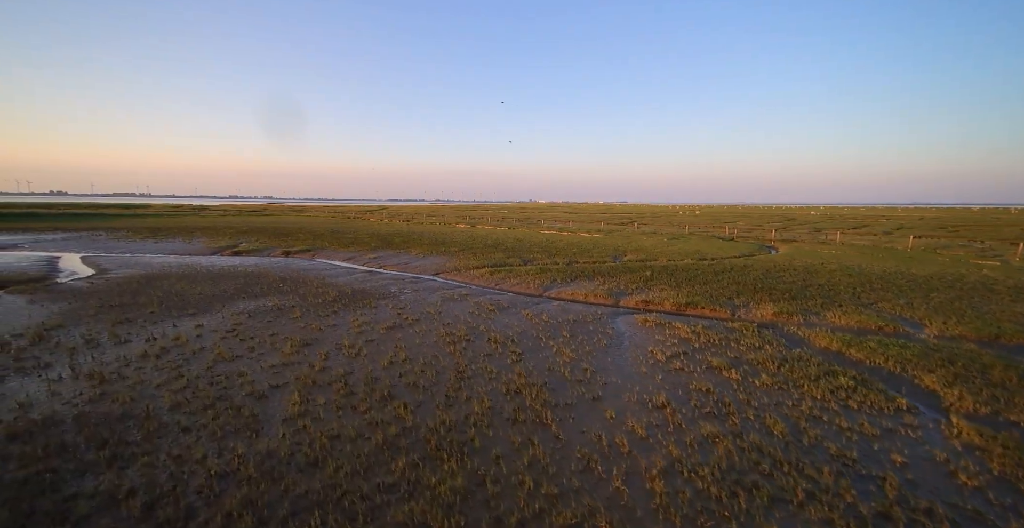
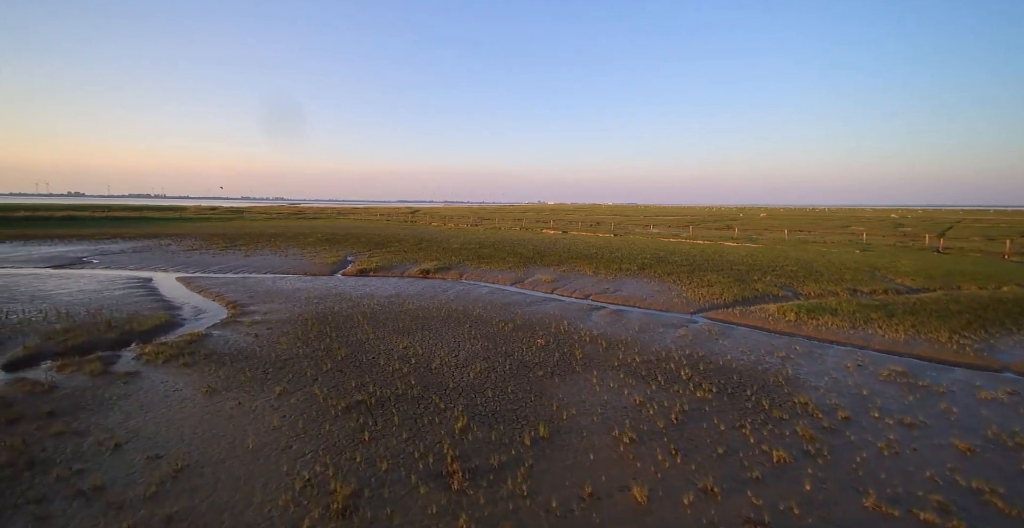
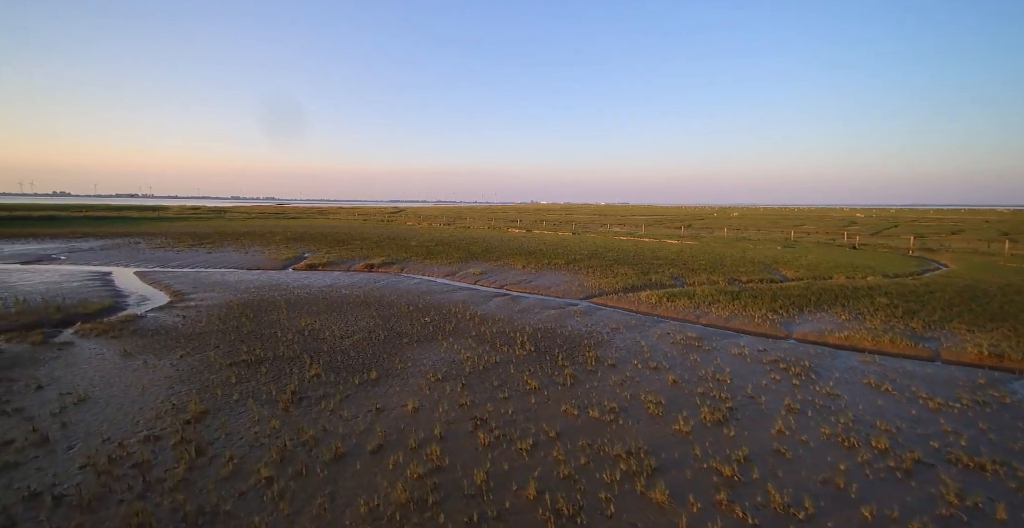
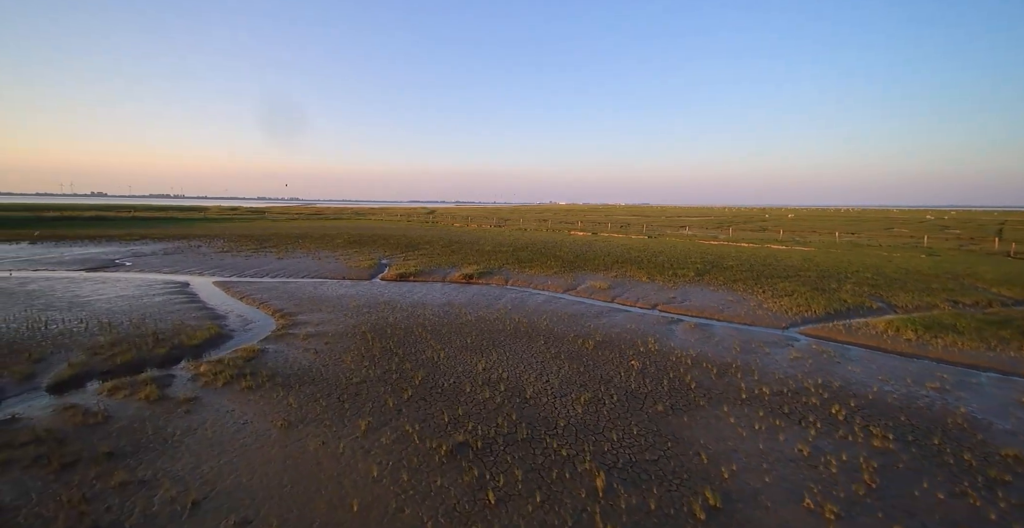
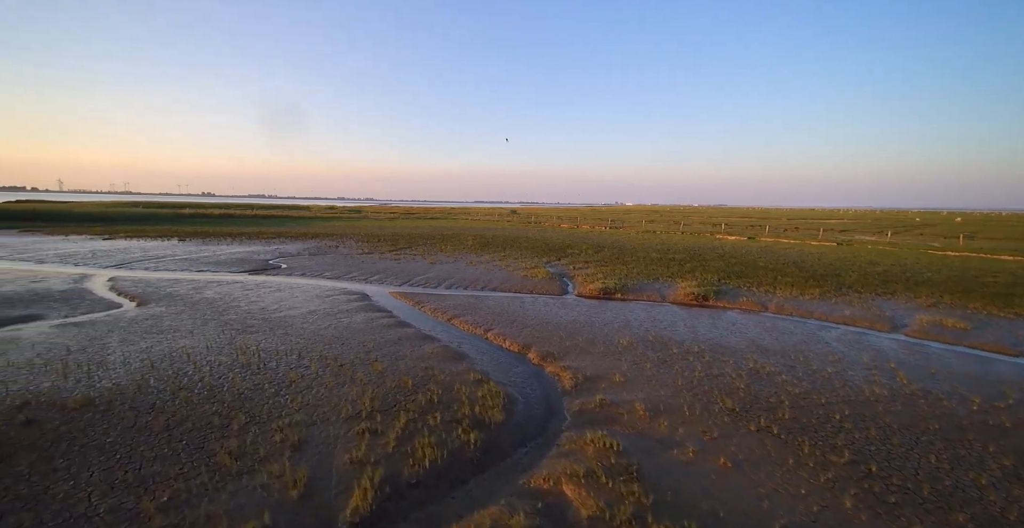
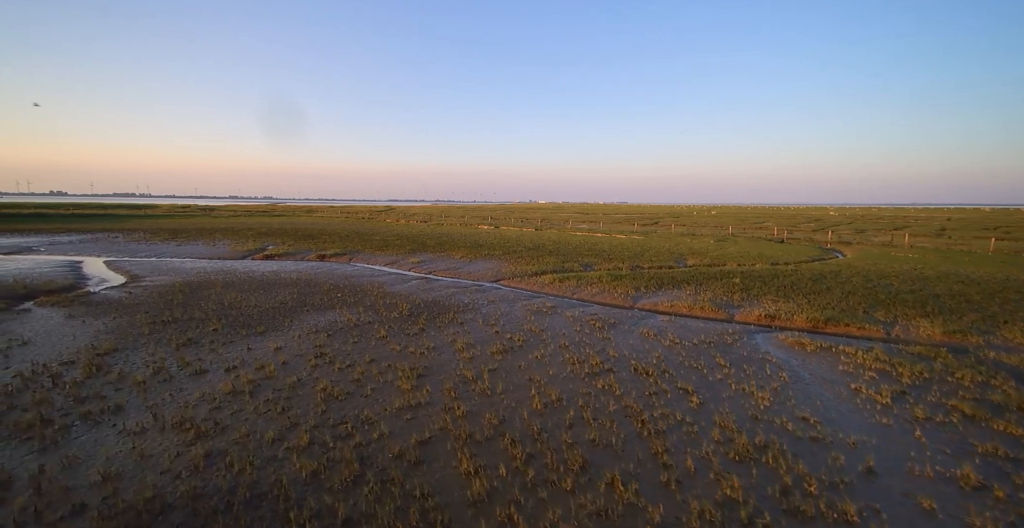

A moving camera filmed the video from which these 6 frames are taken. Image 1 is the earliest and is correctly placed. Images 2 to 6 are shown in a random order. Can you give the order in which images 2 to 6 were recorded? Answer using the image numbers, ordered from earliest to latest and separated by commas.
6, 3, 2, 4, 5
